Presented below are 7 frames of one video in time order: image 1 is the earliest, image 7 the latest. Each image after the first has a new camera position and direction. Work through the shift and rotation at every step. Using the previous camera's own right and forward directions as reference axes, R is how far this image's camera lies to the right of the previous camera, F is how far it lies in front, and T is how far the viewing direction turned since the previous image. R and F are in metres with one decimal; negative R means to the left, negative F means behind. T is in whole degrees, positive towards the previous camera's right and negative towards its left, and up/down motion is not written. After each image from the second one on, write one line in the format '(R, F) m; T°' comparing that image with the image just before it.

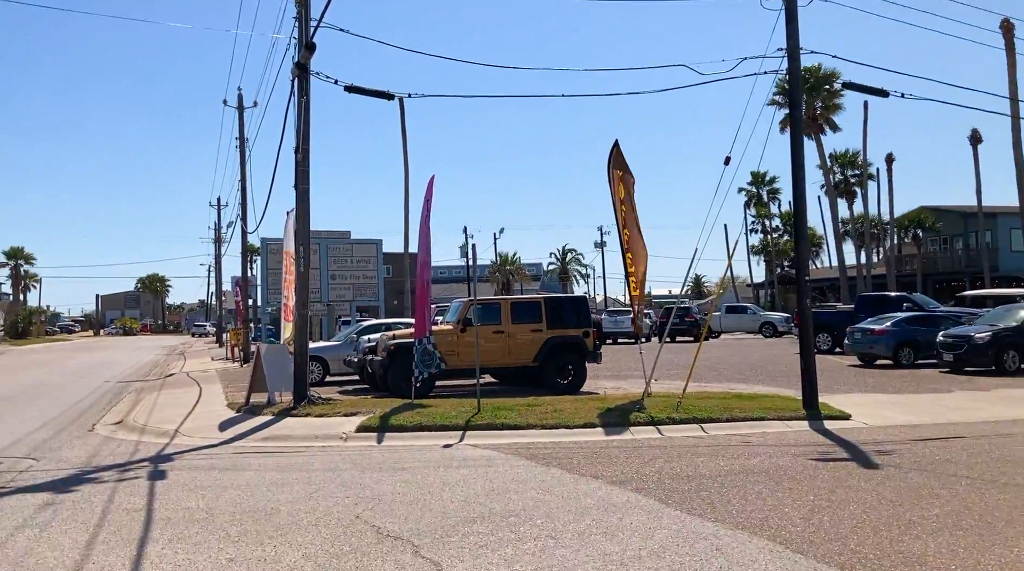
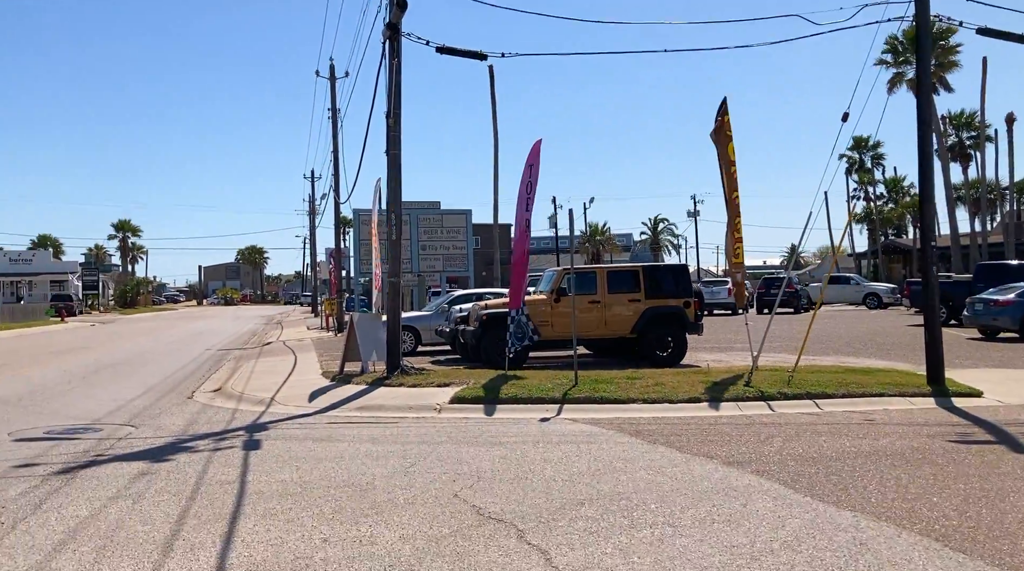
(-0.2, +0.6) m; -5°
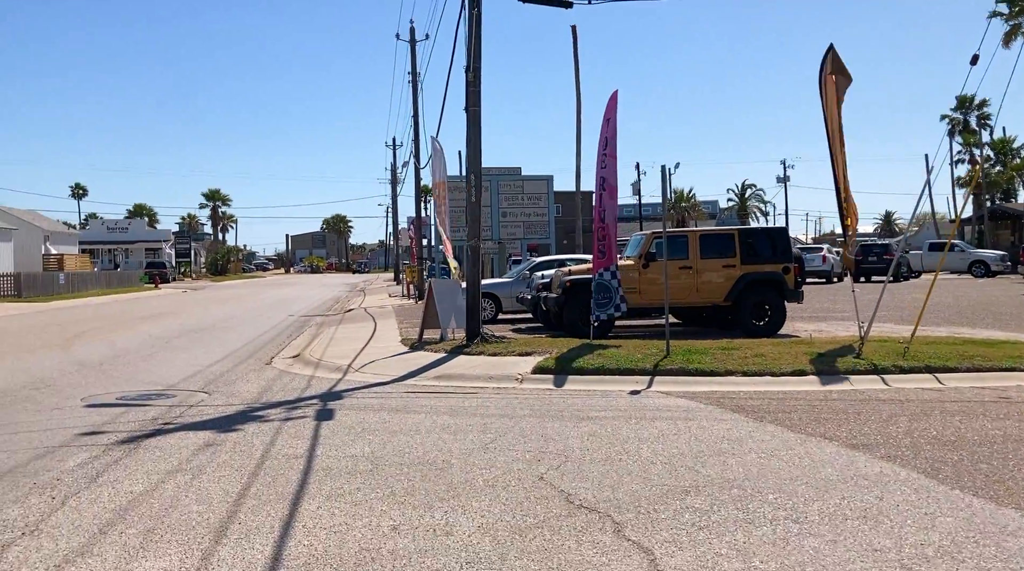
(-0.1, +0.8) m; -5°
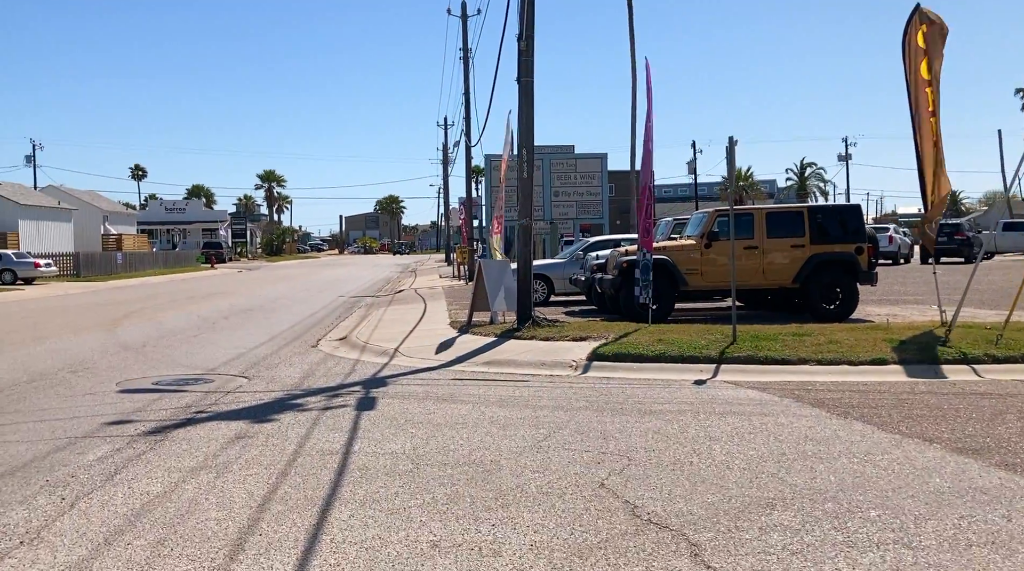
(0.0, +0.7) m; -3°
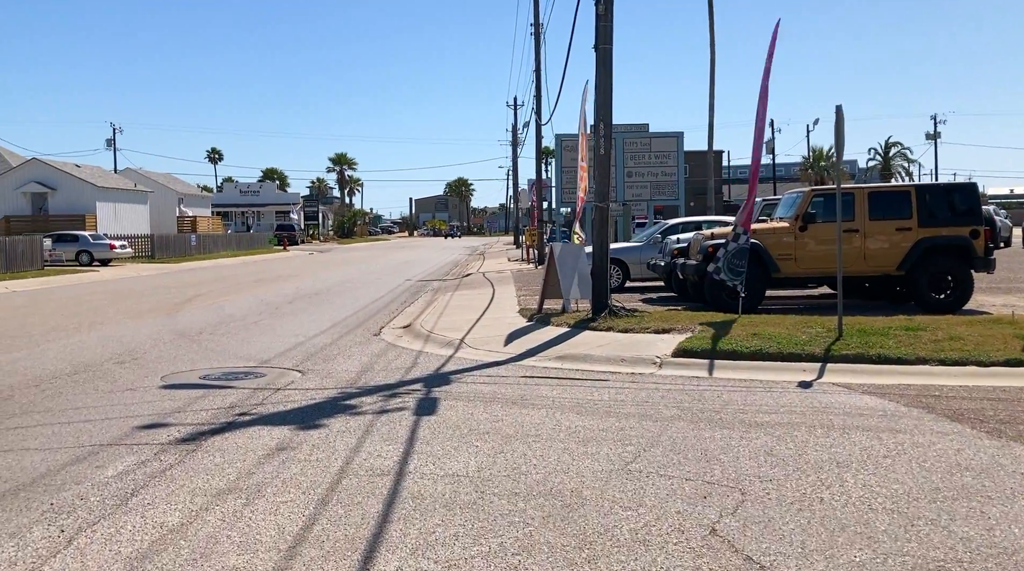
(-0.1, +1.1) m; -4°
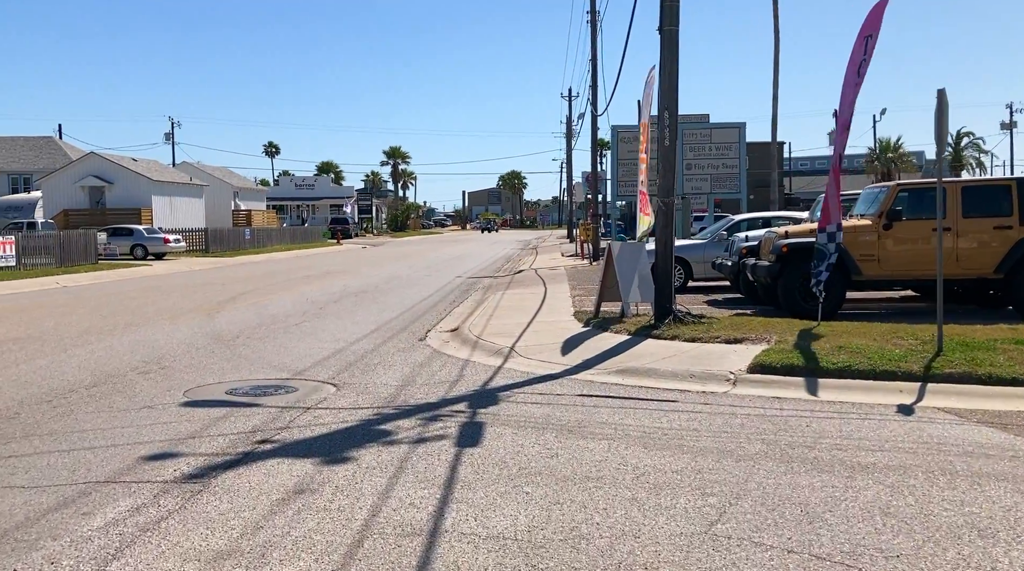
(0.0, +1.0) m; -3°
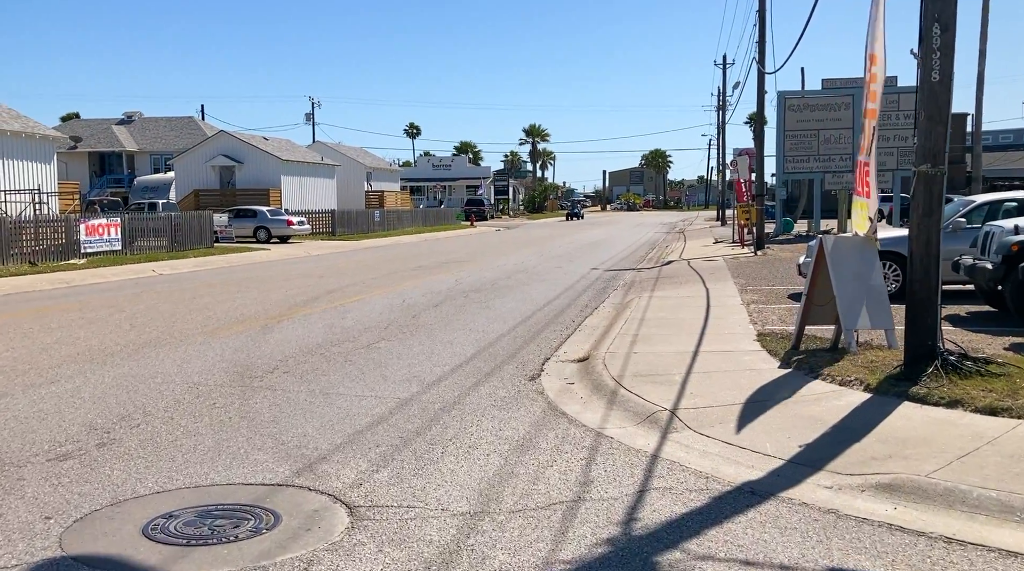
(-0.2, +4.6) m; -8°
